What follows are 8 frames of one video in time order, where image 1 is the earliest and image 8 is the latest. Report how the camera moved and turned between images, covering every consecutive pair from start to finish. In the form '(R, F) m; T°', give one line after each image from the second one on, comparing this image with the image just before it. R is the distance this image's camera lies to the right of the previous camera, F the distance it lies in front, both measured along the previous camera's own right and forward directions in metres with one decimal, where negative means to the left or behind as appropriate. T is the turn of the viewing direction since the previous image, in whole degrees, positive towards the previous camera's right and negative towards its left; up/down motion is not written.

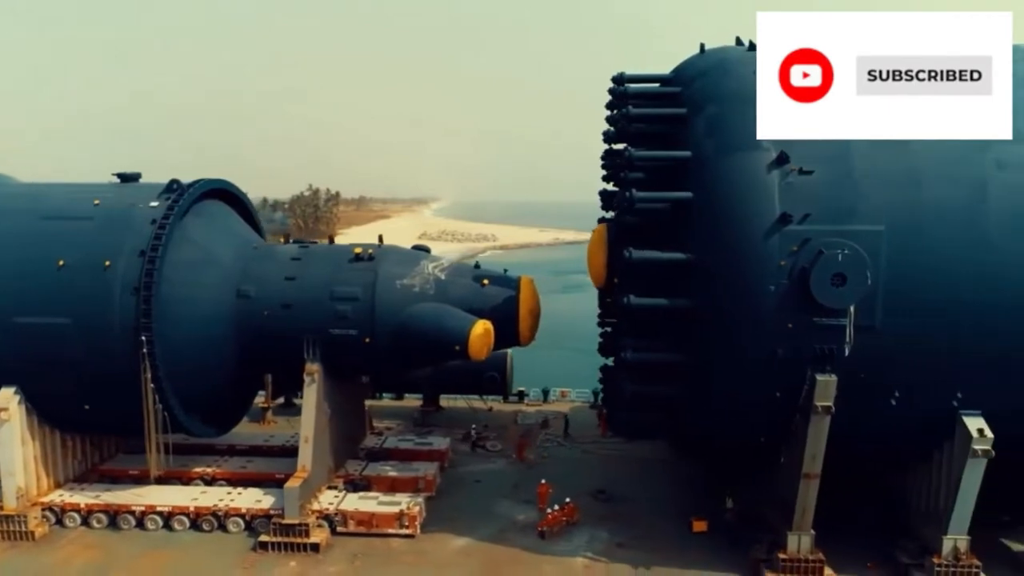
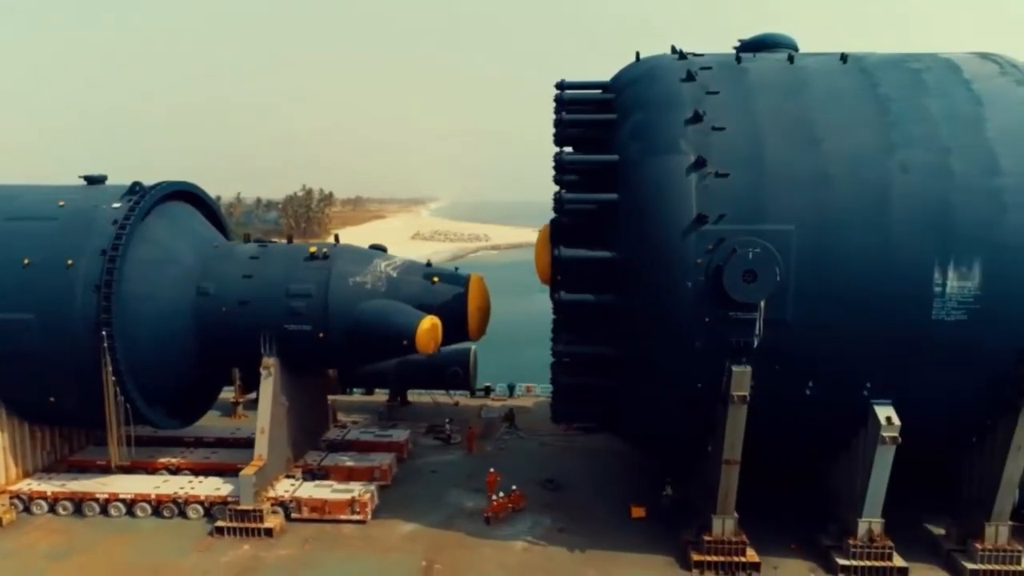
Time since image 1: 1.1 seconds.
(+0.8, -0.6) m; 0°
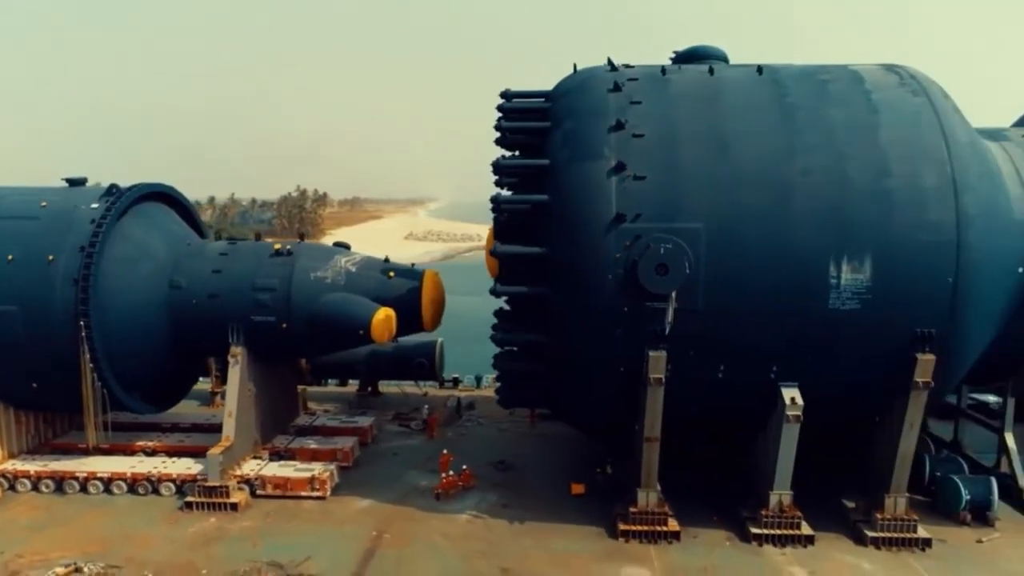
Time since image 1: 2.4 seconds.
(+0.8, -1.1) m; 0°
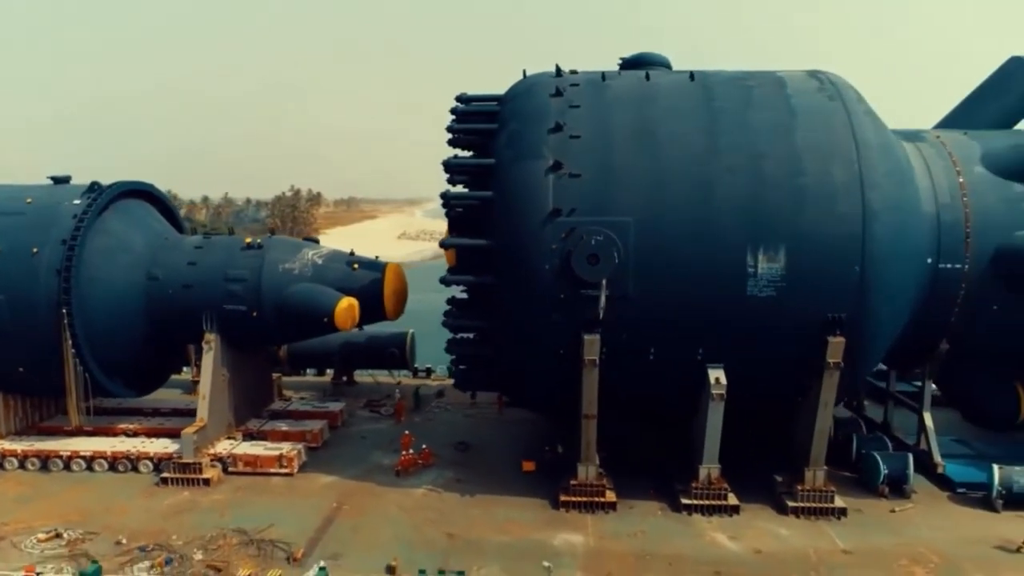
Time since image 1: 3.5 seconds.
(+0.8, -1.0) m; 0°
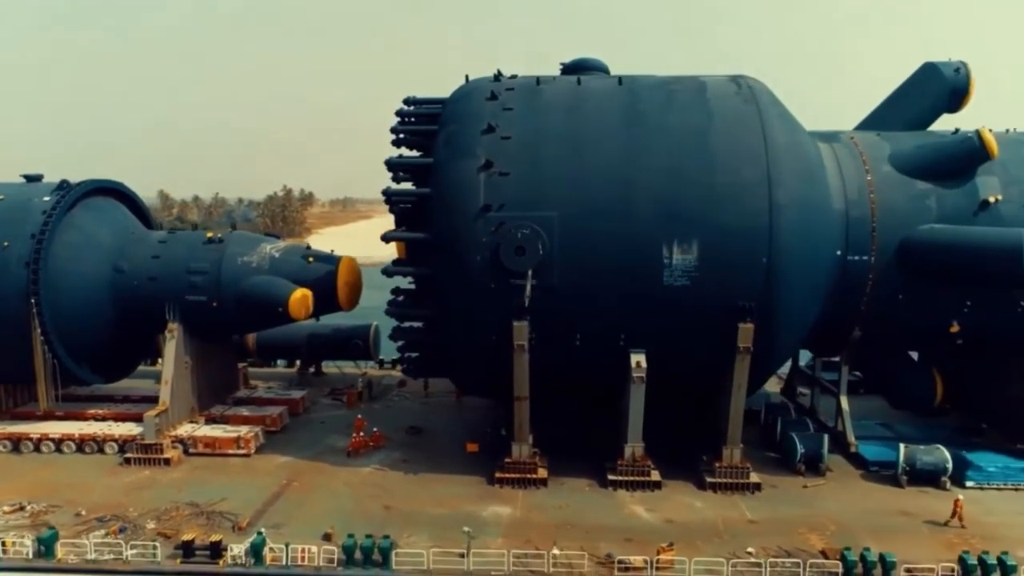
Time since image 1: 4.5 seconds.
(+1.0, -1.0) m; 0°
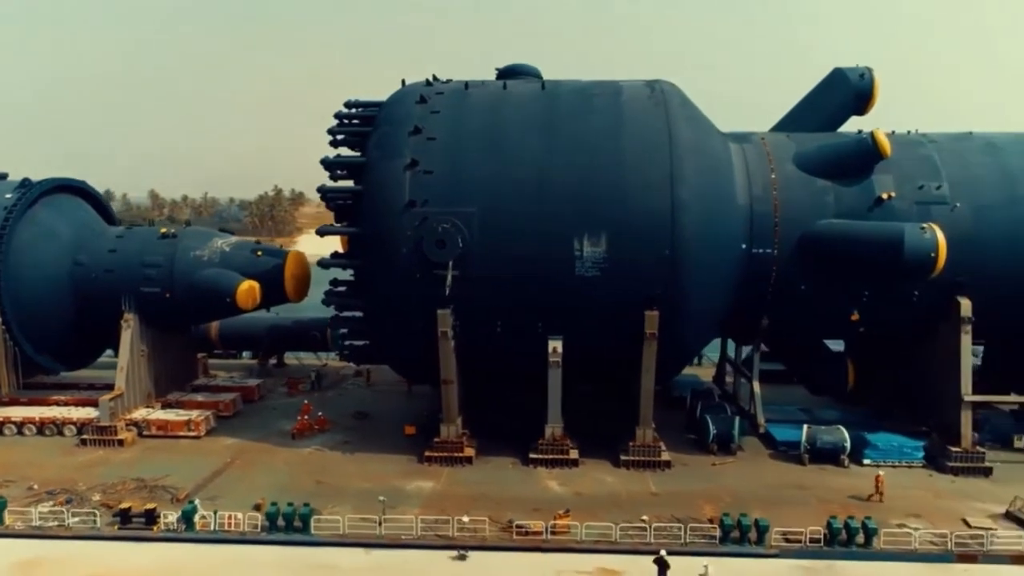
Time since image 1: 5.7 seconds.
(+1.3, -1.0) m; 0°
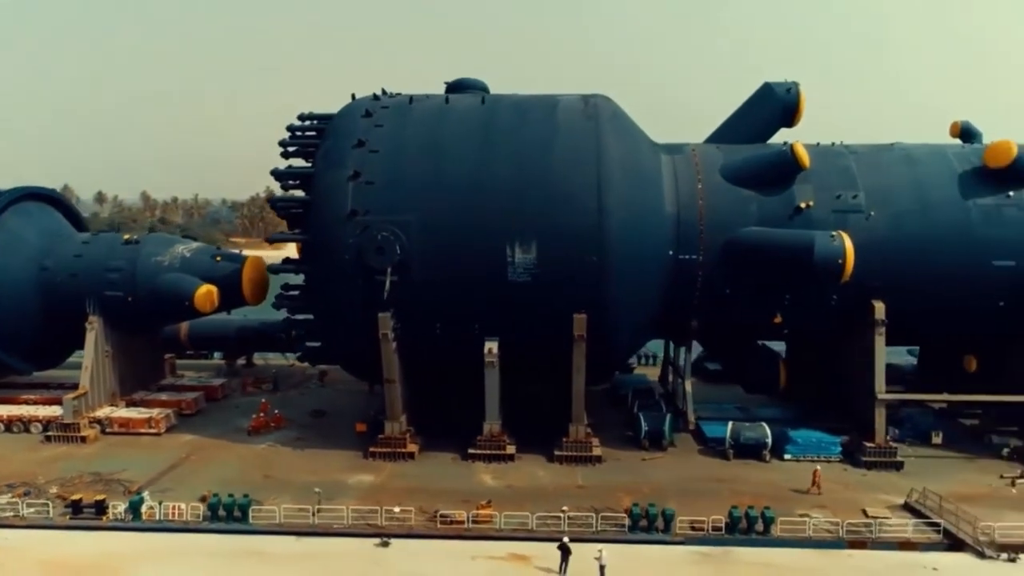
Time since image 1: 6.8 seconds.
(+1.1, -0.9) m; 0°
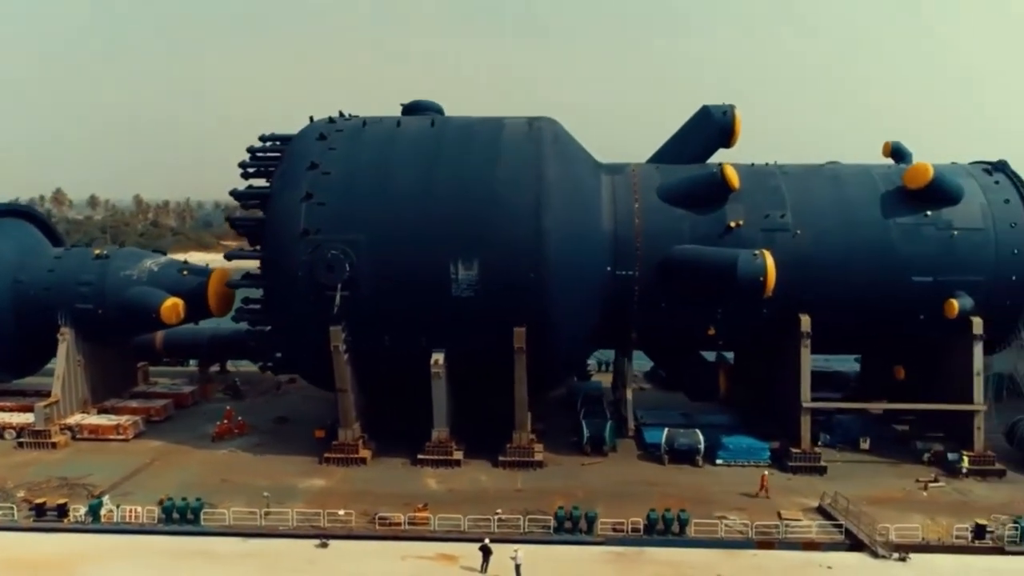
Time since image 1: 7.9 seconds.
(+1.0, -0.9) m; 0°
